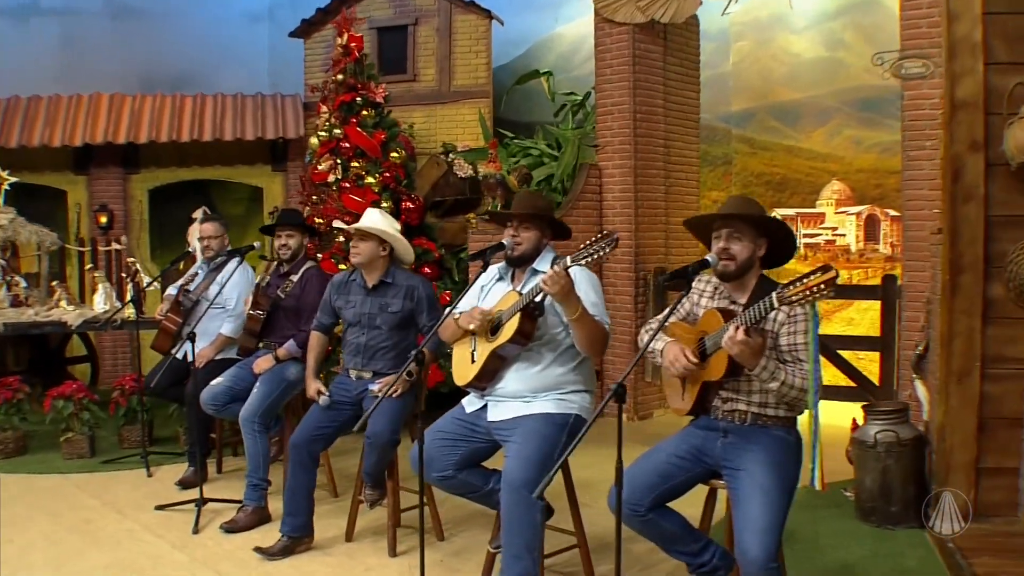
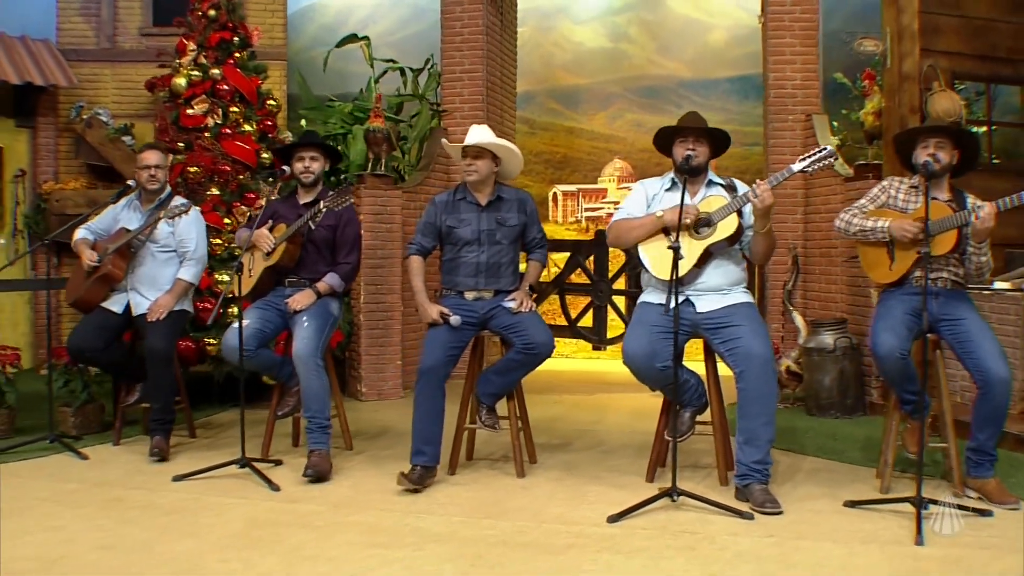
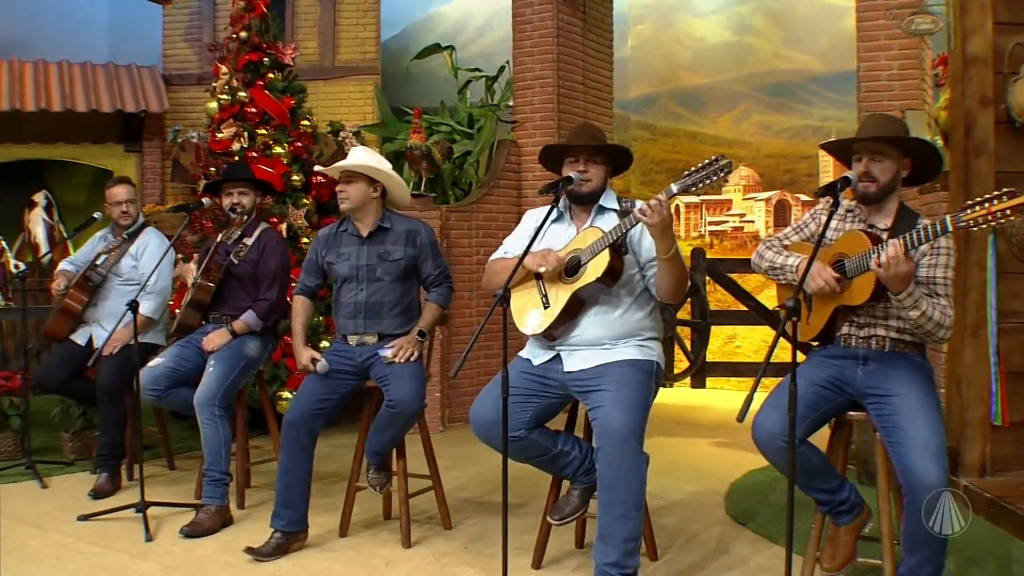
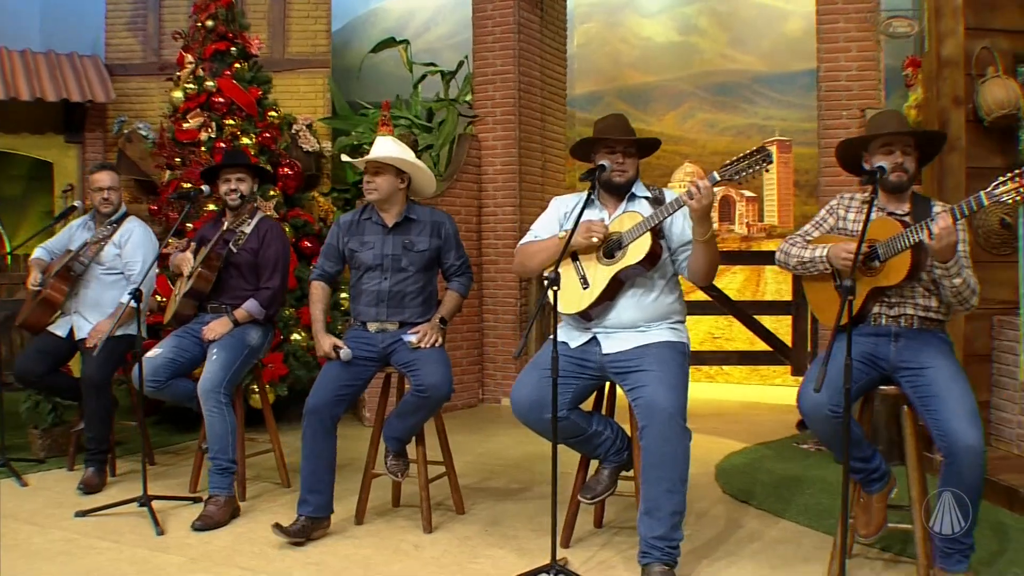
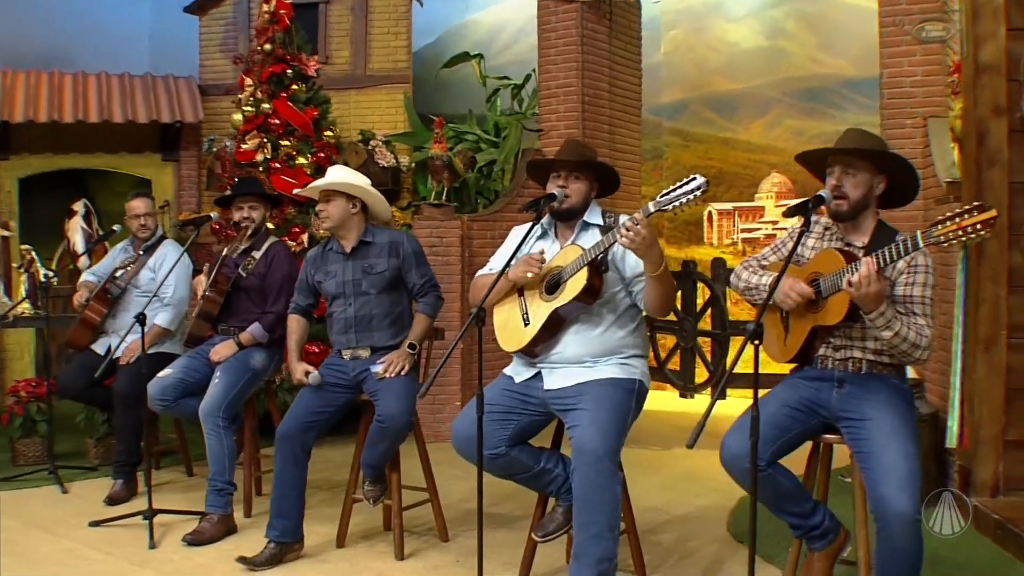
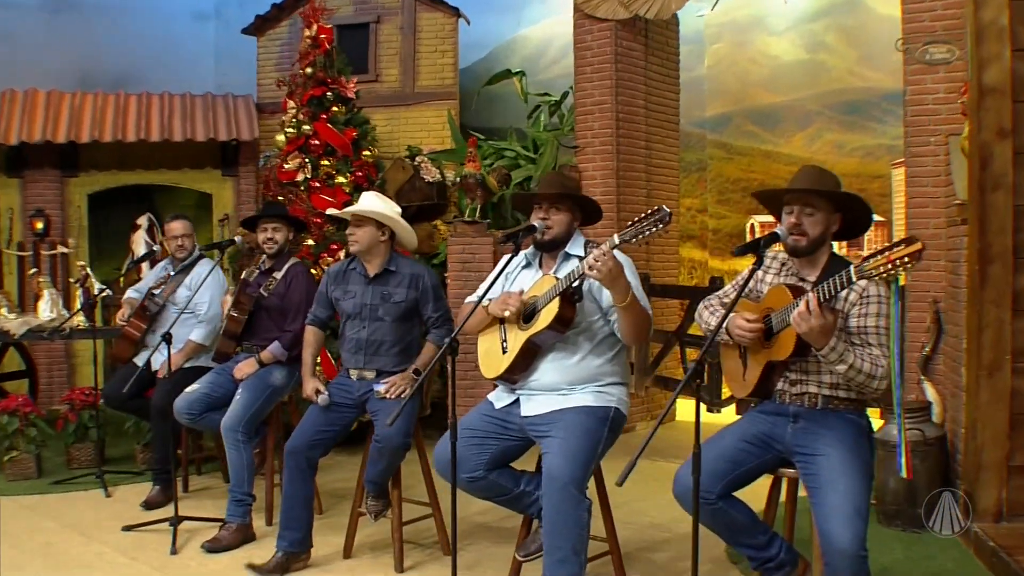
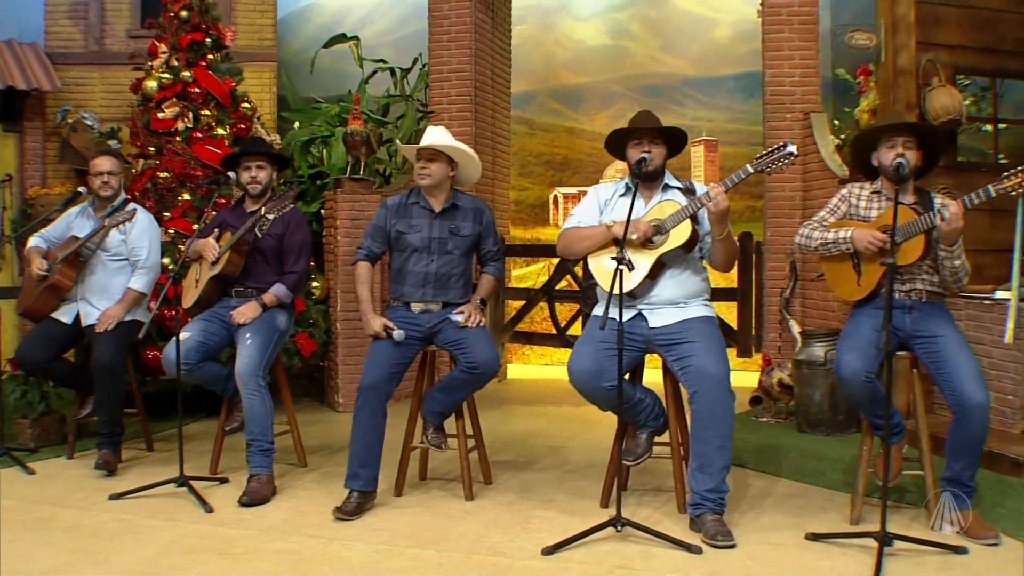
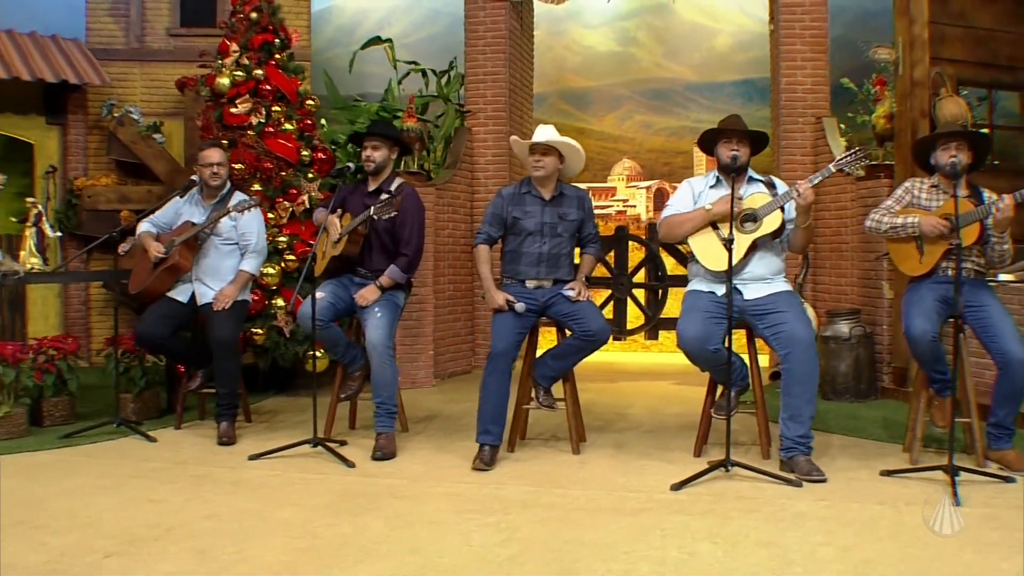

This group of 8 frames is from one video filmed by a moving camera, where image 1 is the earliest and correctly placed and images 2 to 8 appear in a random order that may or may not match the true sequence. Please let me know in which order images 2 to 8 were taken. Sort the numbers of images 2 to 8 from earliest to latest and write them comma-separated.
6, 5, 3, 4, 7, 2, 8
